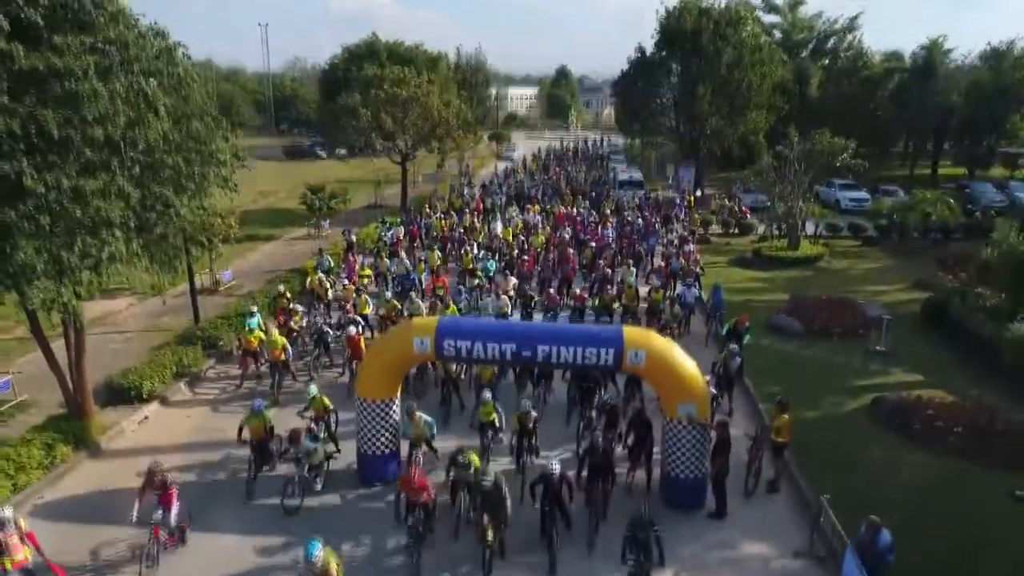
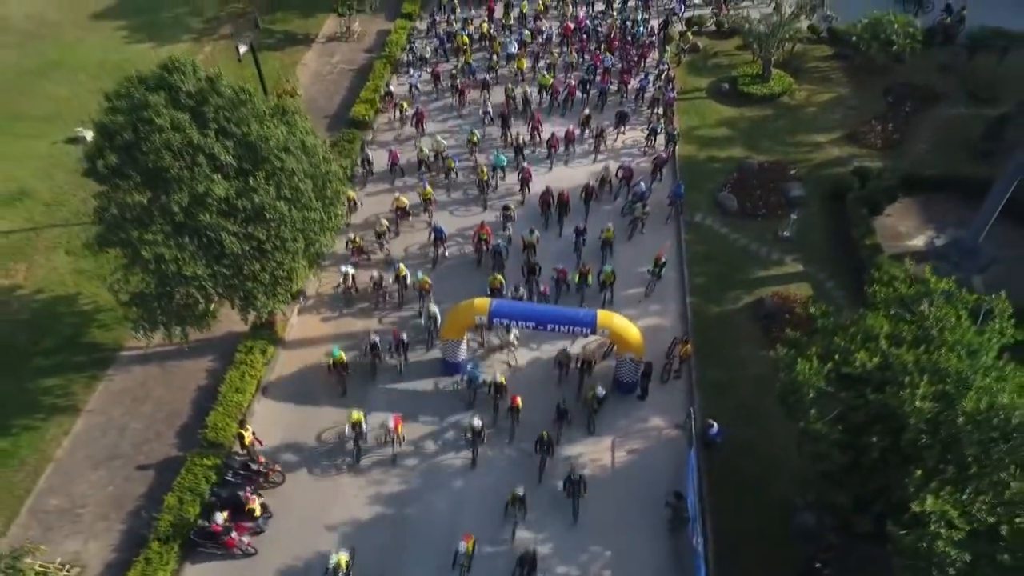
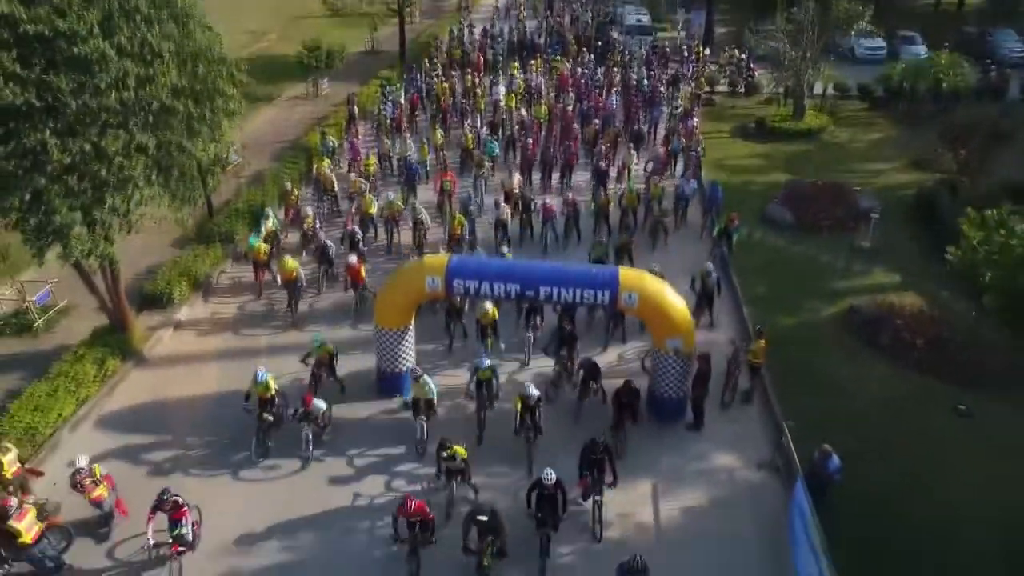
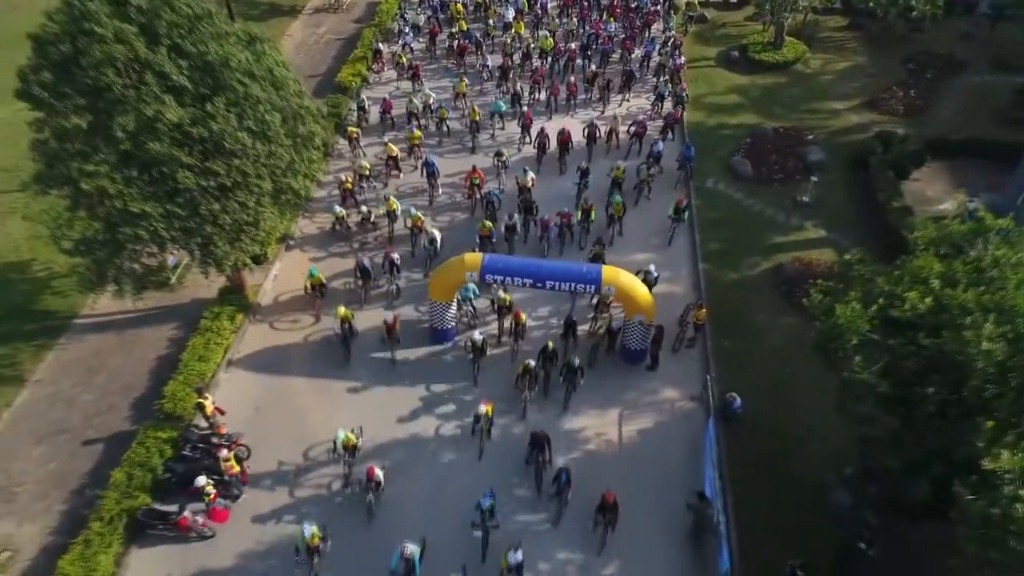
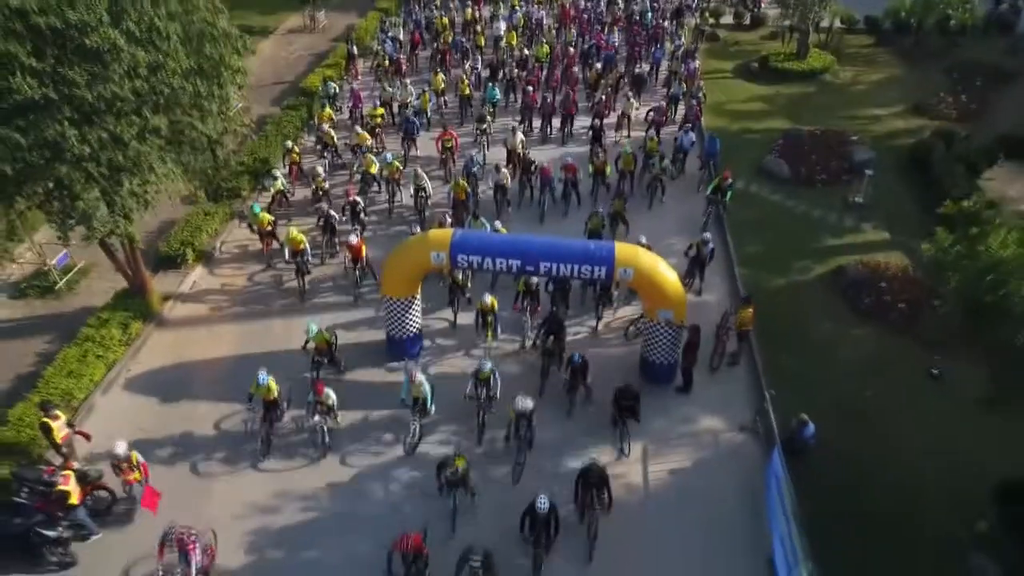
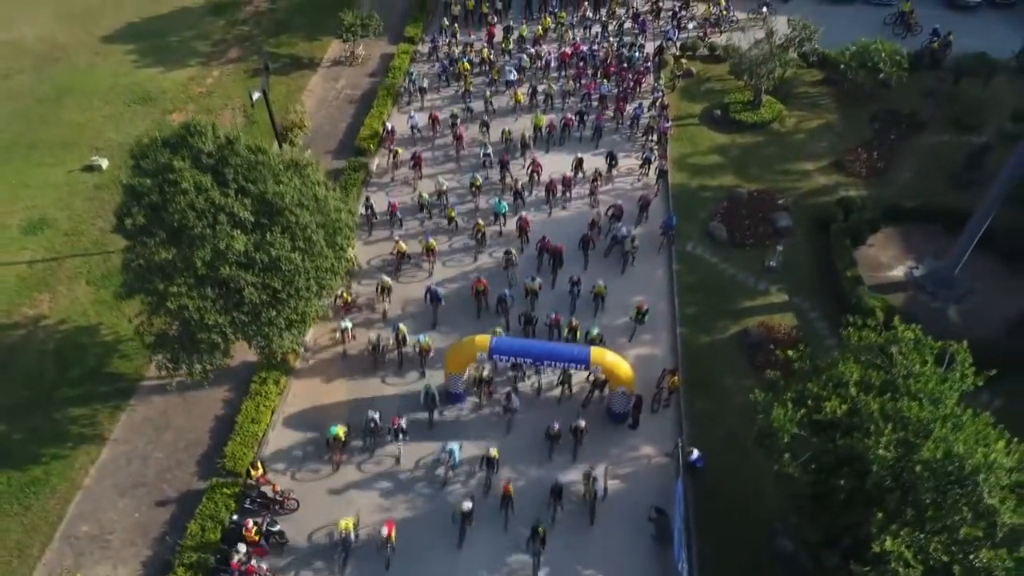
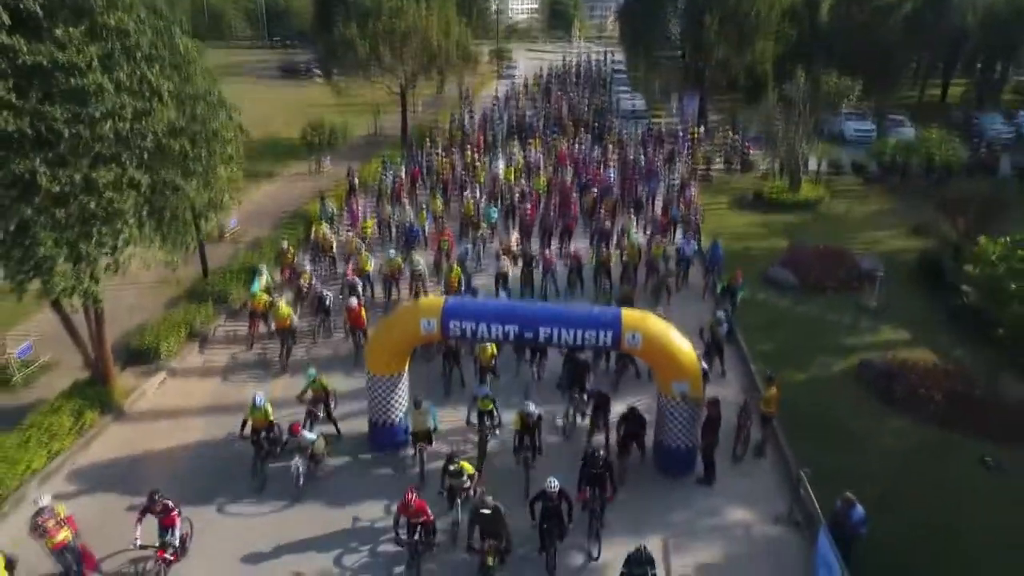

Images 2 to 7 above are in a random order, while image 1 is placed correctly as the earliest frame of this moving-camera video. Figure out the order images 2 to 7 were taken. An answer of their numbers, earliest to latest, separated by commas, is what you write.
7, 3, 5, 4, 2, 6
